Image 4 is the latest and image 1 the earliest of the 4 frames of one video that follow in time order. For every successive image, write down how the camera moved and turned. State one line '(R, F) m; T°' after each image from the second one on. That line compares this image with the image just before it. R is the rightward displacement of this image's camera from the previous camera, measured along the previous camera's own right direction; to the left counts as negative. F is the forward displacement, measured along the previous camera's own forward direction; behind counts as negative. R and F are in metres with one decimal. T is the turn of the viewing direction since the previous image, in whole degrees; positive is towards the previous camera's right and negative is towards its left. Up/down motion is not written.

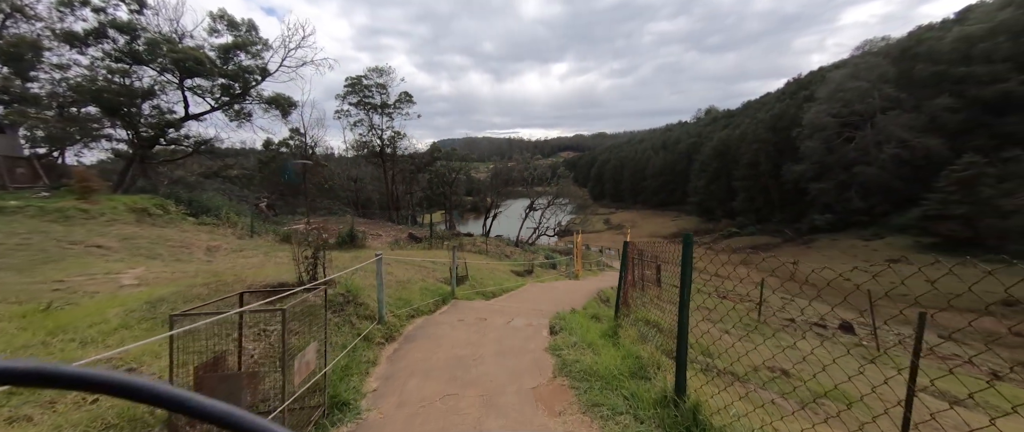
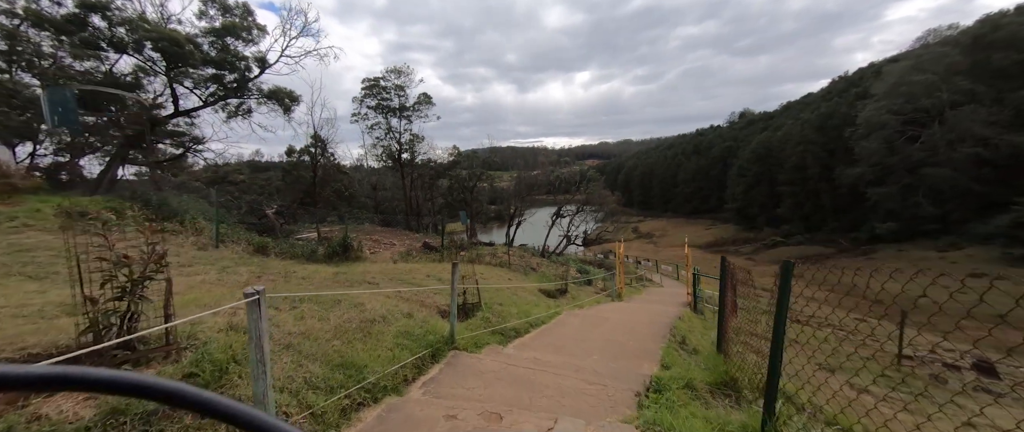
(-0.1, +2.4) m; -4°
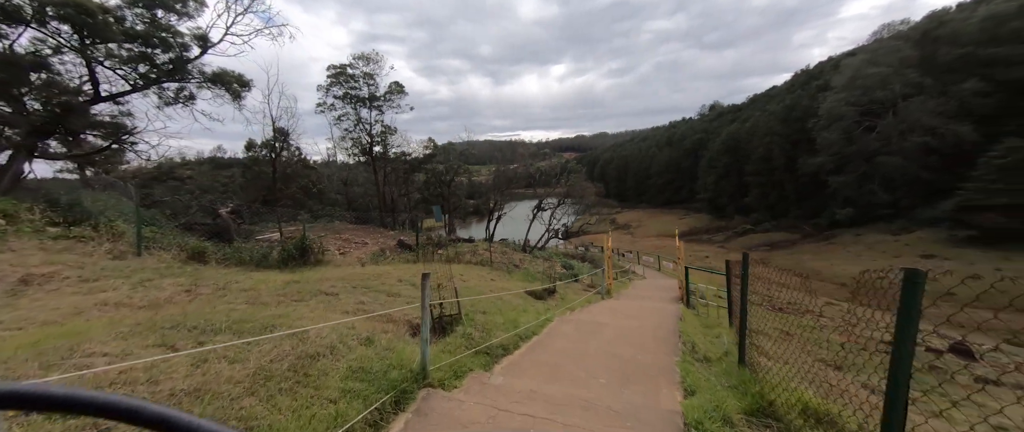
(-0.1, +1.0) m; +3°
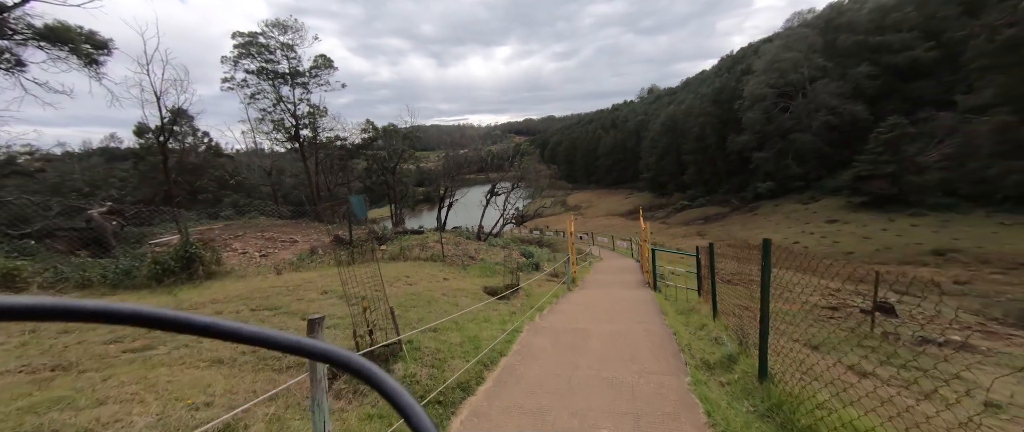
(0.0, +1.4) m; +8°
